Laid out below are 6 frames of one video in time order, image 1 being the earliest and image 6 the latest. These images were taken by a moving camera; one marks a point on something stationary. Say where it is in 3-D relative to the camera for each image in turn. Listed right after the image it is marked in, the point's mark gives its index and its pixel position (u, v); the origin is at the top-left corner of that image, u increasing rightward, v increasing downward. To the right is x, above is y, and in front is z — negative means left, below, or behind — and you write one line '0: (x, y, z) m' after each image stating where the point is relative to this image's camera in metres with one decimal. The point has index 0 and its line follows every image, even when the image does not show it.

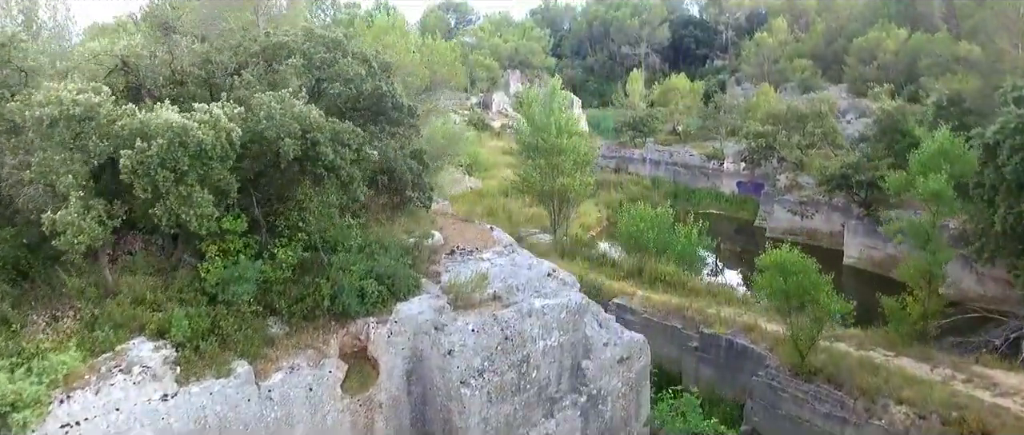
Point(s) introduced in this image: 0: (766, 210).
0: (+7.1, +0.2, +19.7) m
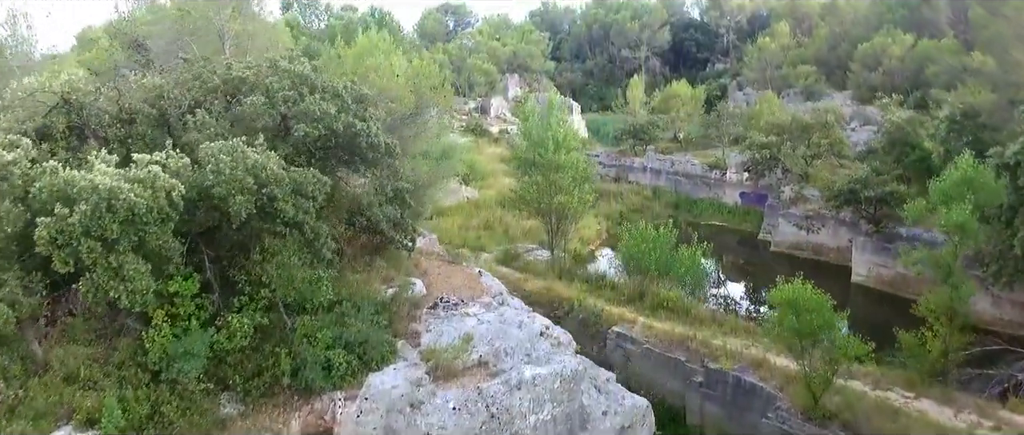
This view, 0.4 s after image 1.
0: (+7.1, -0.1, +19.2) m
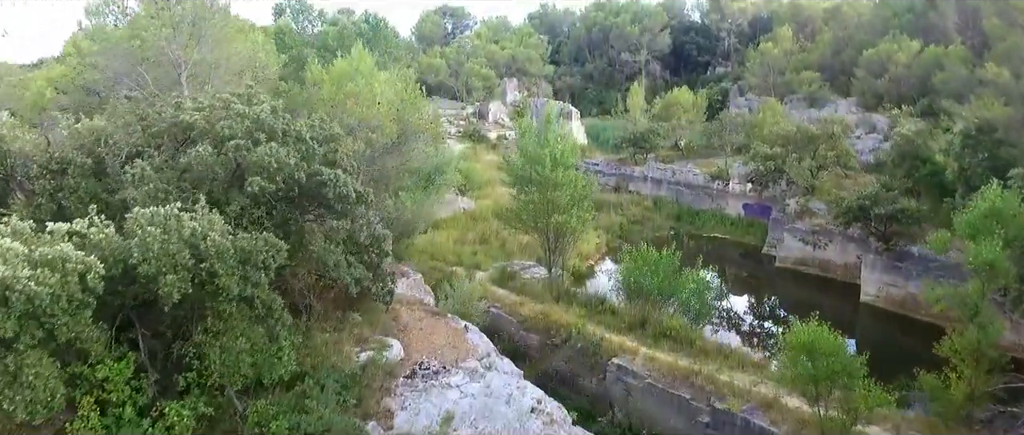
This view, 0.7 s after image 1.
0: (+7.0, -0.5, +18.6) m
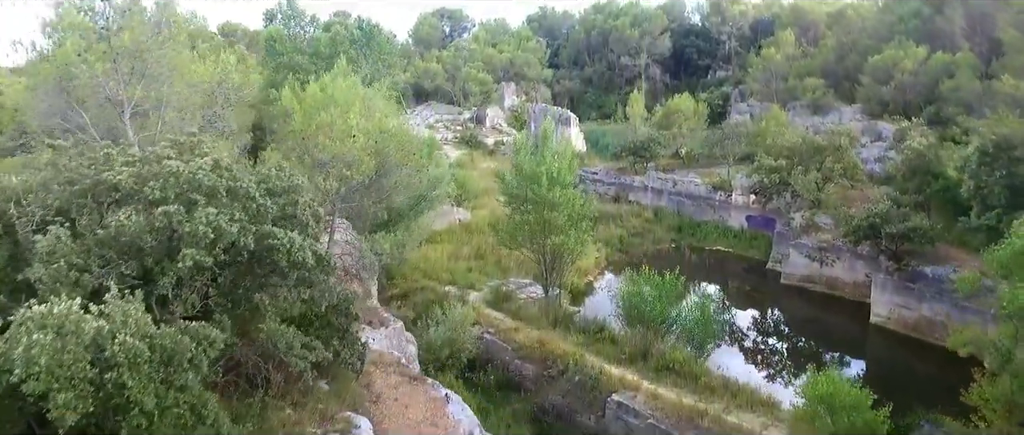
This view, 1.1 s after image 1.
0: (+6.9, -0.9, +18.0) m
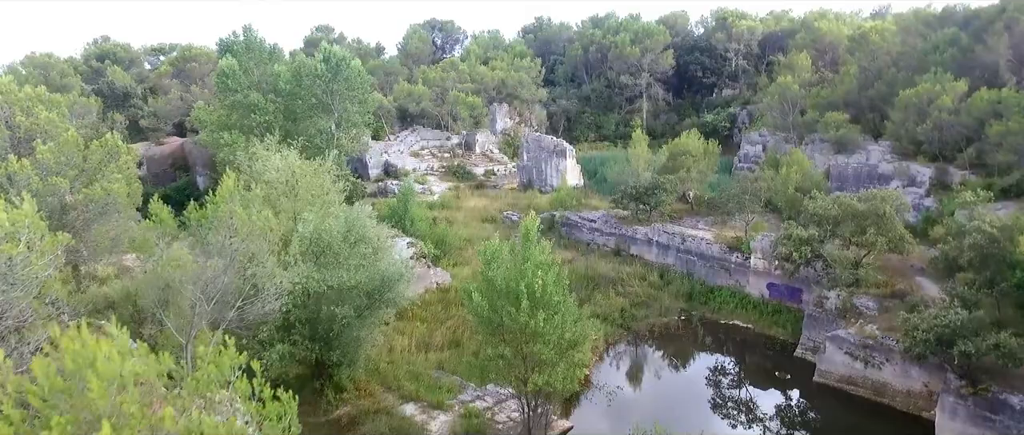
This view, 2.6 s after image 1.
0: (+6.5, -2.6, +15.2) m
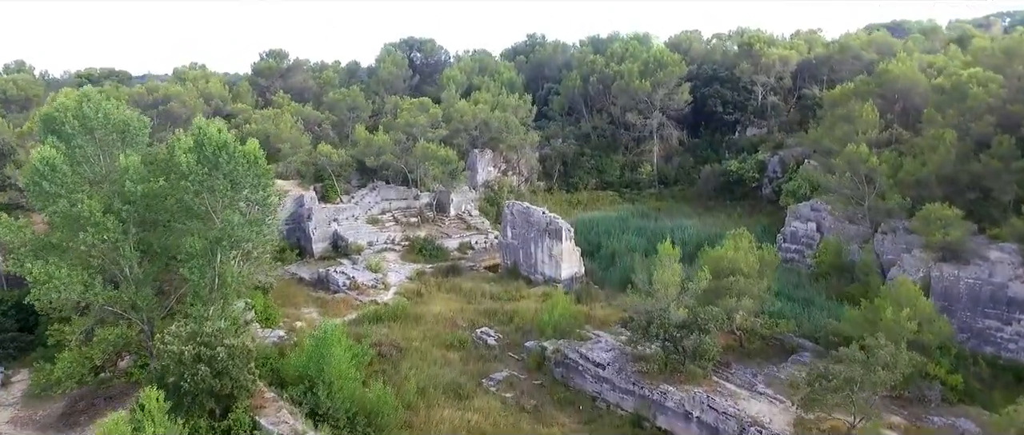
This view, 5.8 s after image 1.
0: (+5.9, -5.9, +8.2) m
